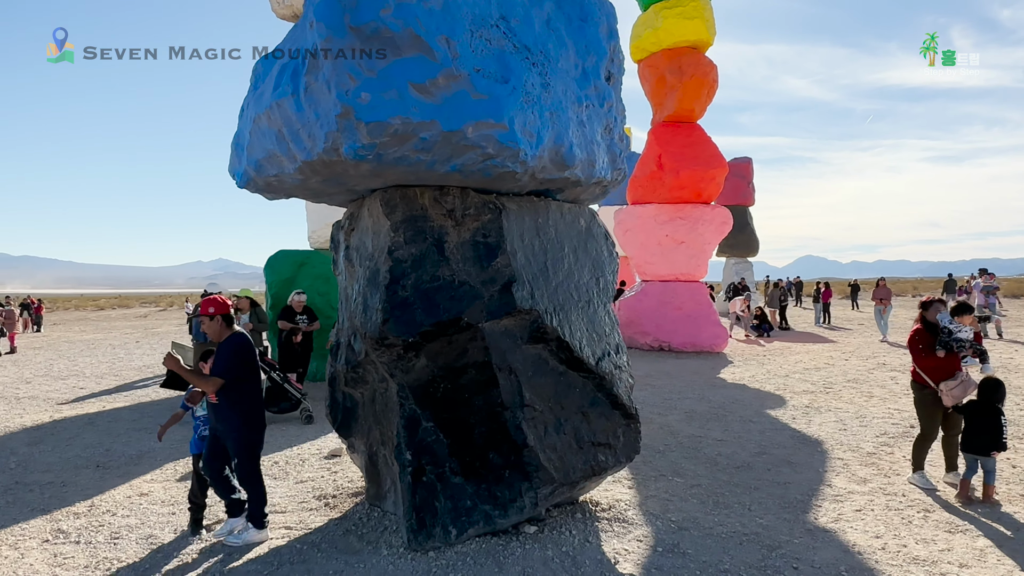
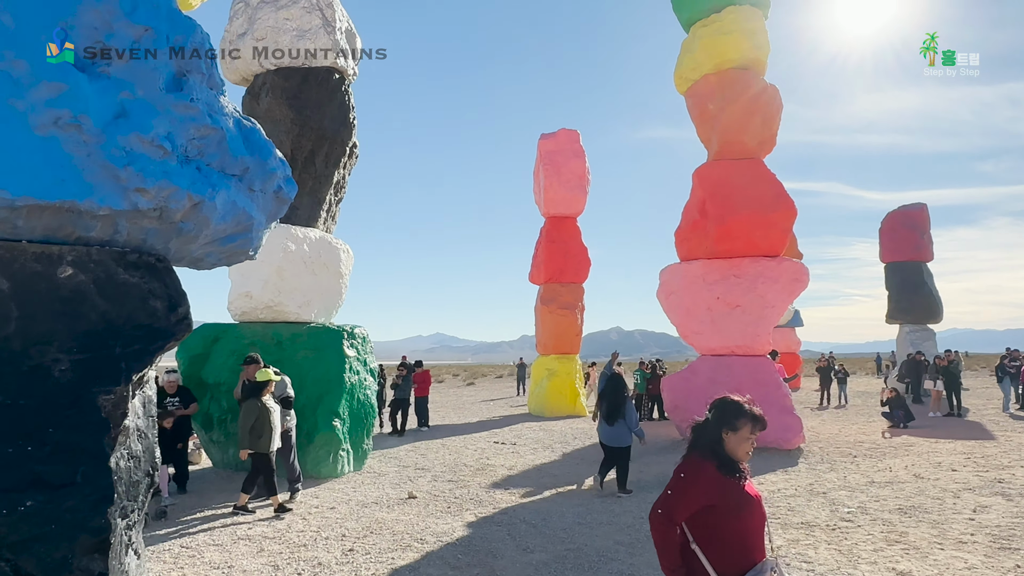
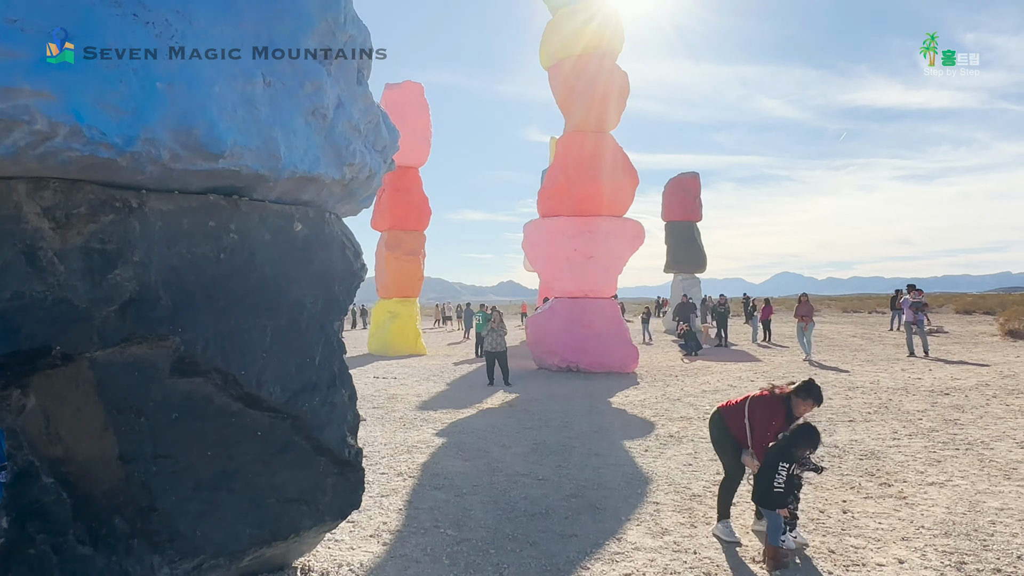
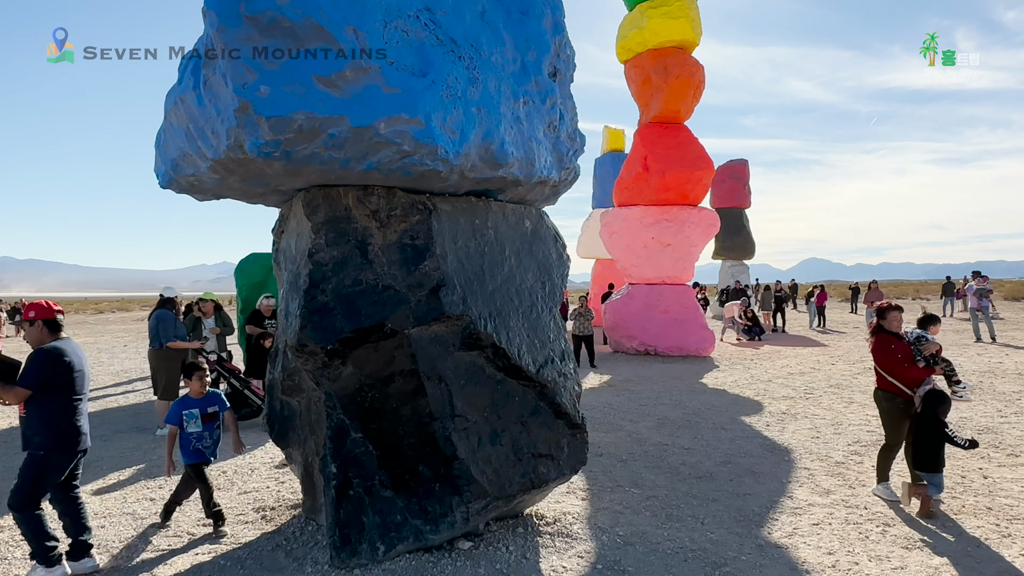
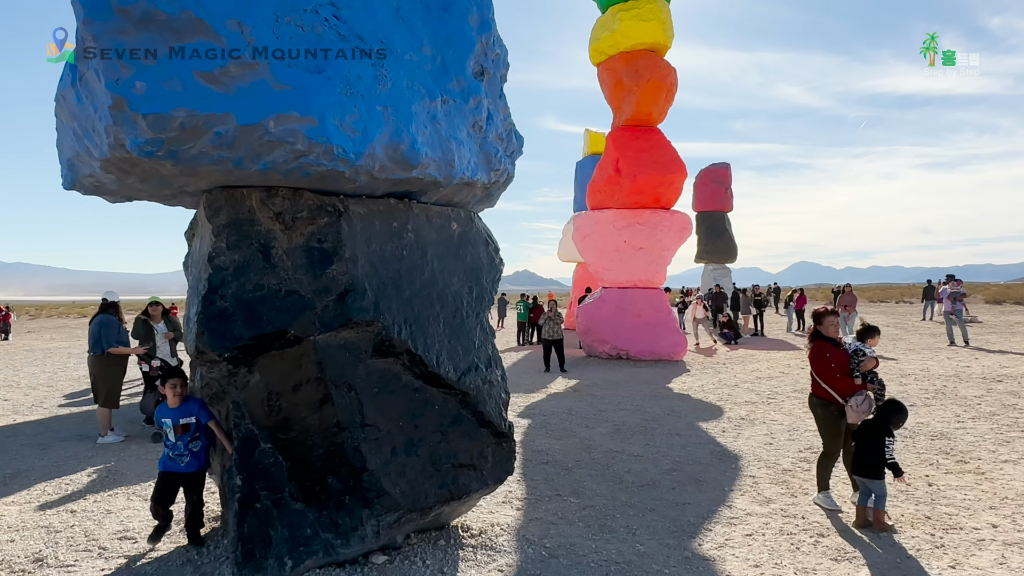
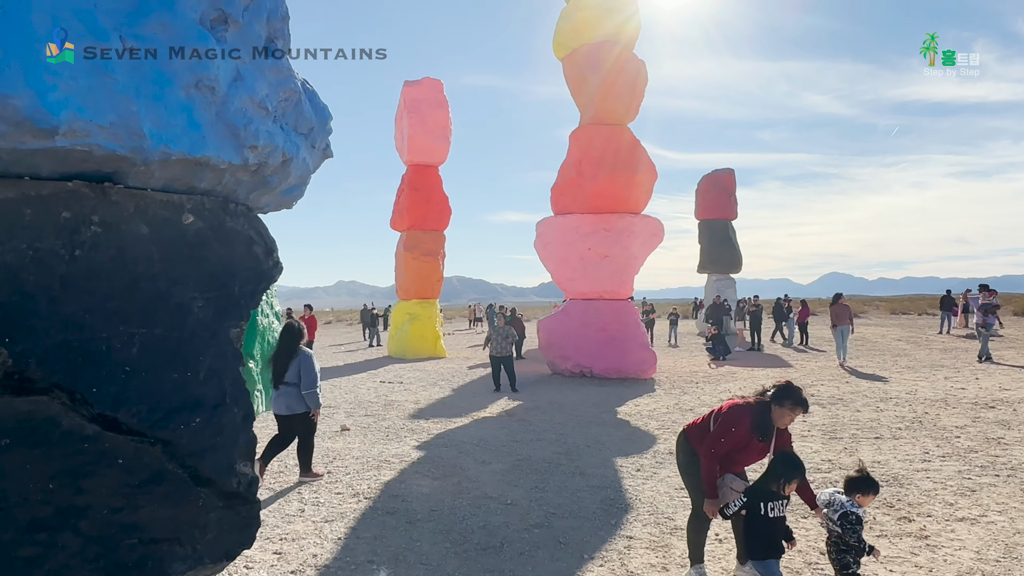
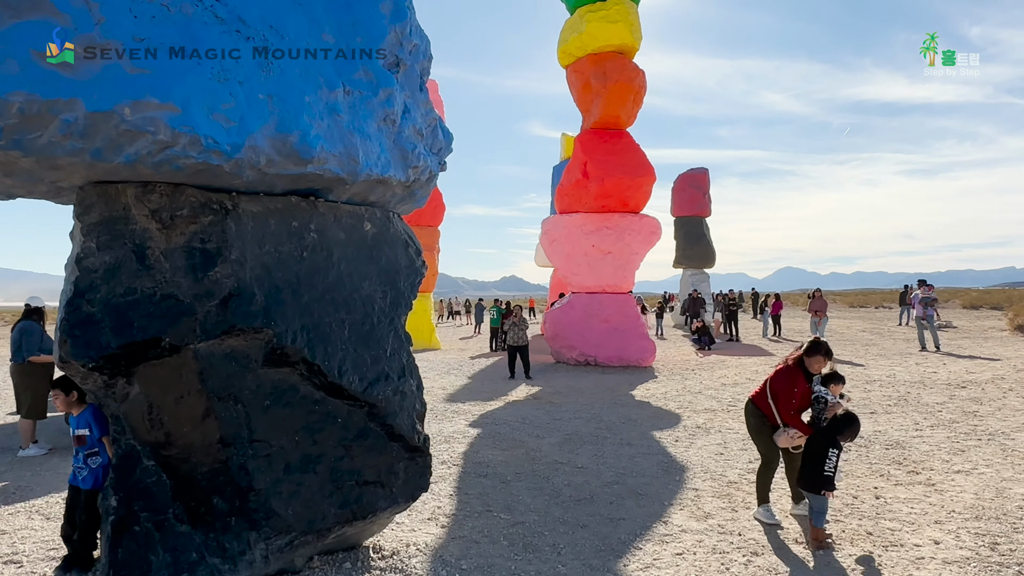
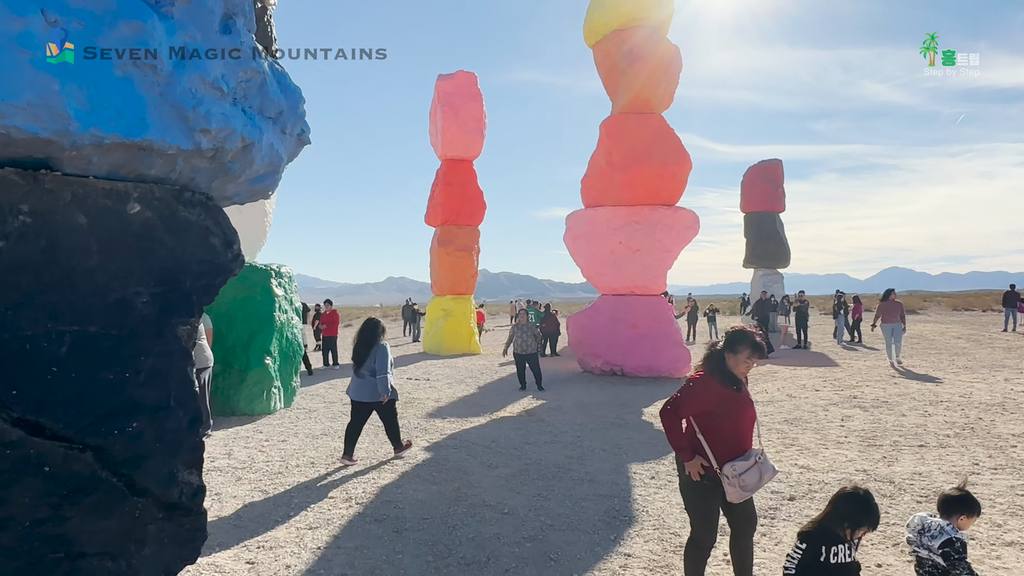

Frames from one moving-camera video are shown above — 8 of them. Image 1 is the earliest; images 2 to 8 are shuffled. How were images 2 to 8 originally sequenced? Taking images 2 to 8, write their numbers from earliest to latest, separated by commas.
4, 5, 7, 3, 6, 8, 2
